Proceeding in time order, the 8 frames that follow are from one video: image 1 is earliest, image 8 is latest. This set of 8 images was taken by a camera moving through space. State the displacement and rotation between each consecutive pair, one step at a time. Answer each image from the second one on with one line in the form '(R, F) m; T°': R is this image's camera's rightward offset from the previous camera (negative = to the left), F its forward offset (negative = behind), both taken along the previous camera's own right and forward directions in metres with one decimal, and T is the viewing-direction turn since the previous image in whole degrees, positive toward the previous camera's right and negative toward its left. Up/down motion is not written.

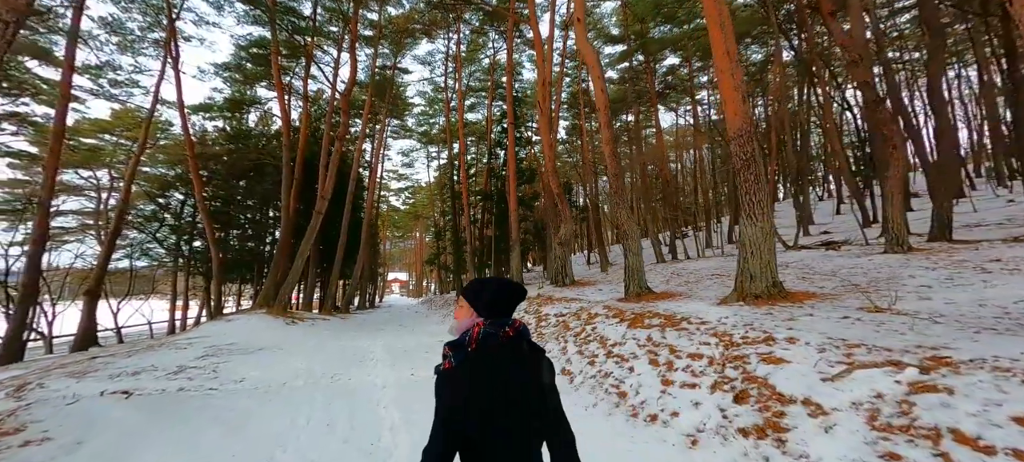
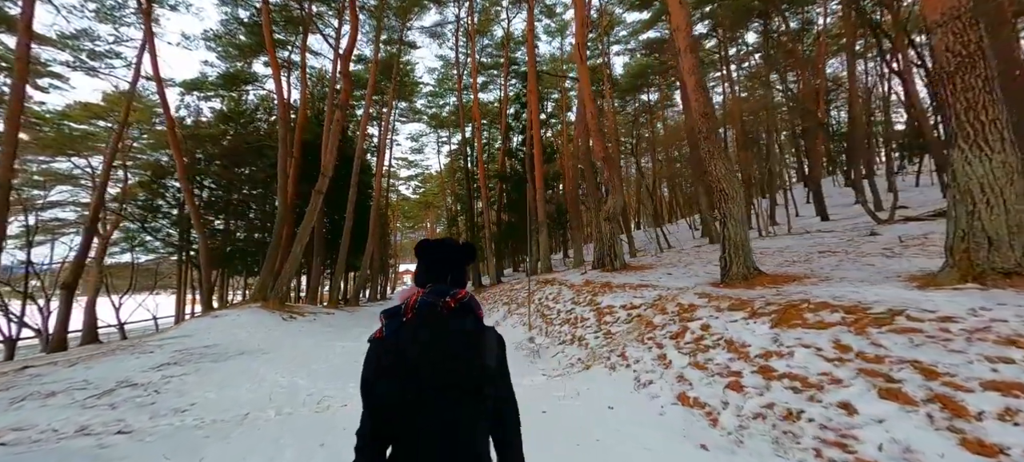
(-0.7, +2.3) m; -1°
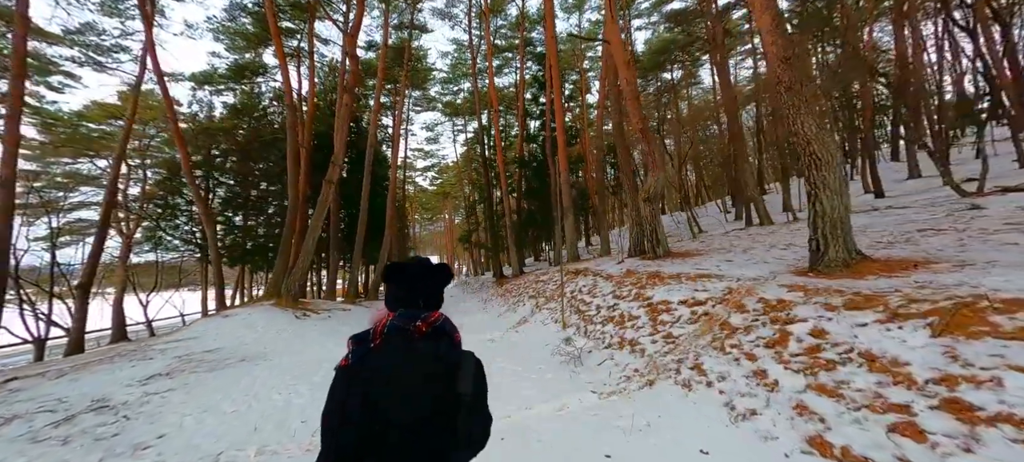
(-0.2, +1.1) m; -3°
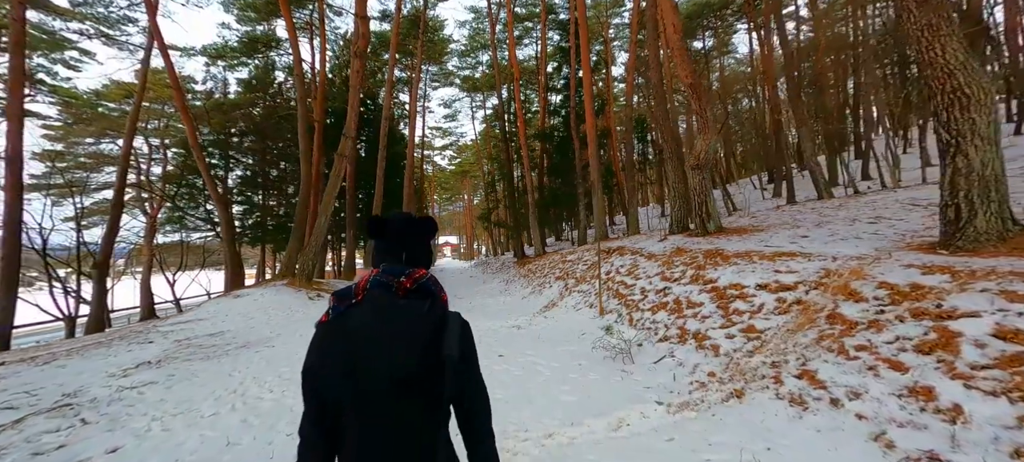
(-0.2, +1.0) m; -3°
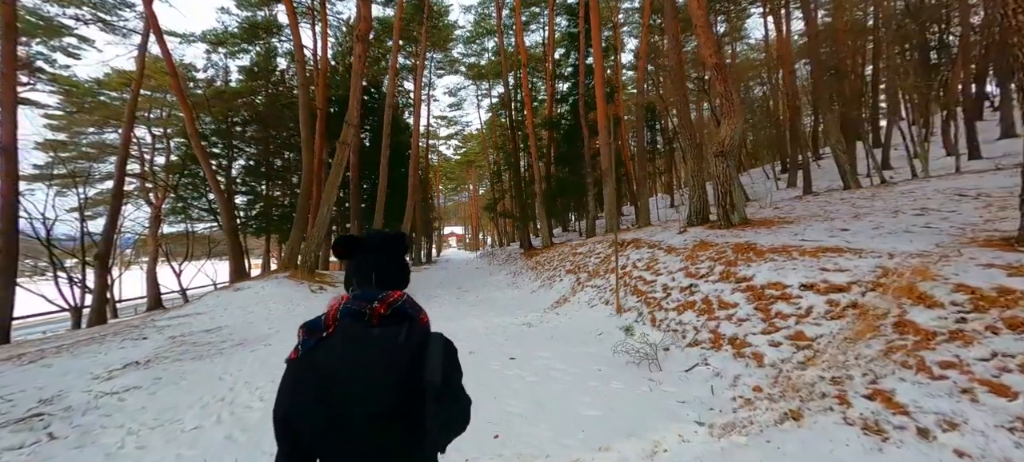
(-0.1, +0.4) m; -1°
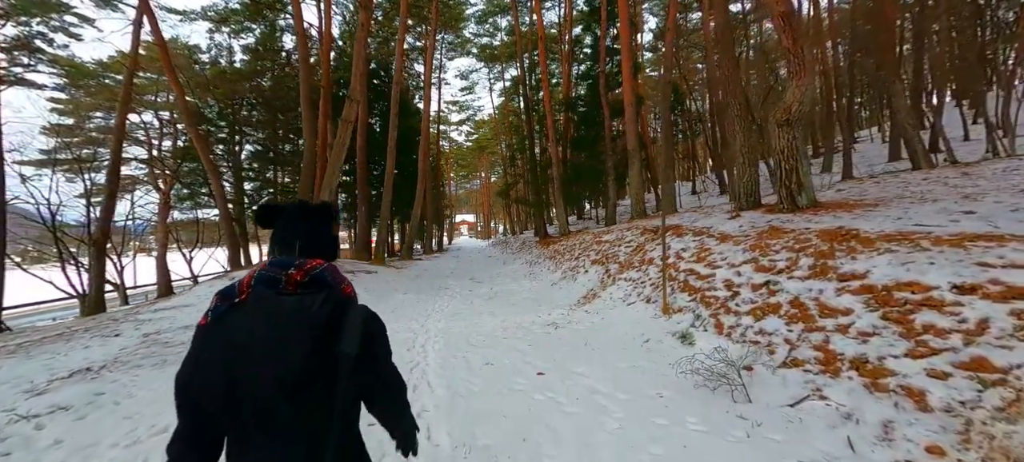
(-0.2, +1.1) m; -2°
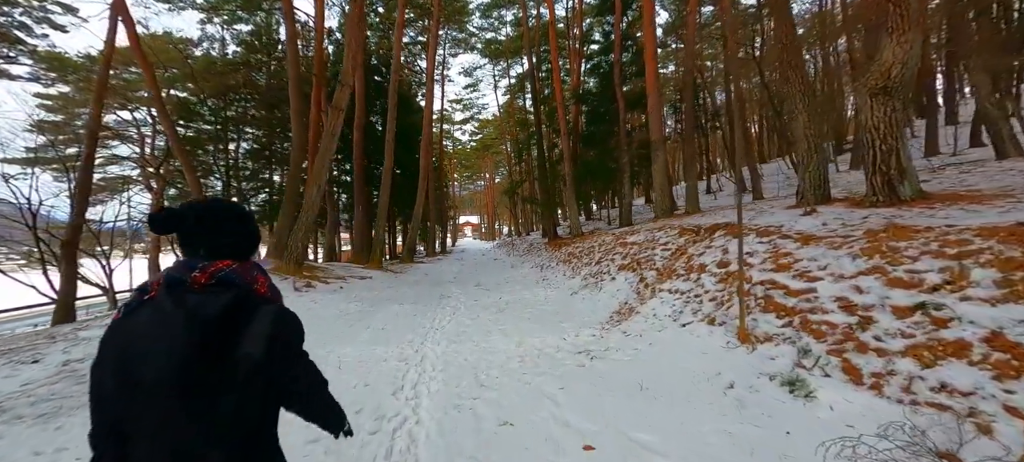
(-0.2, +1.3) m; 0°
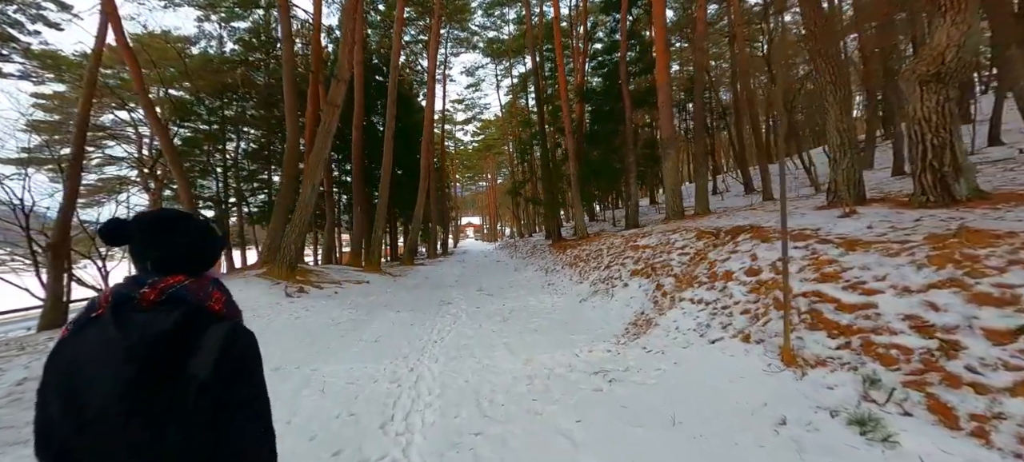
(0.0, +0.5) m; 0°
